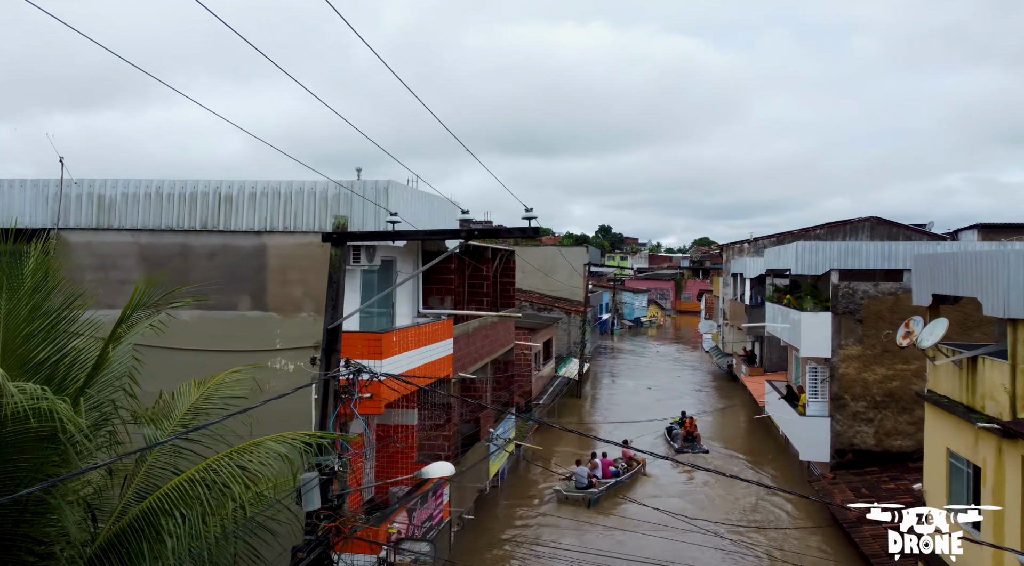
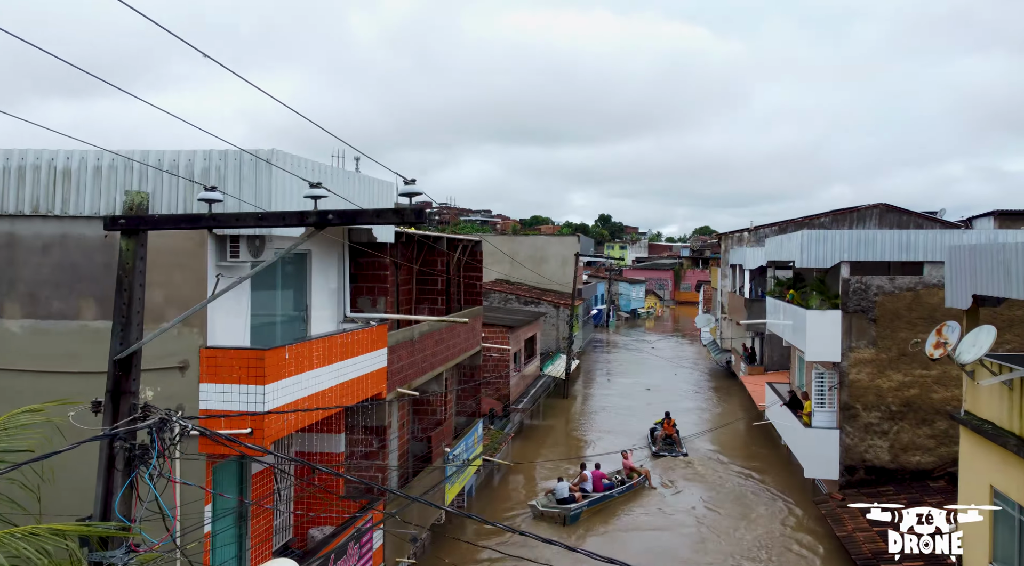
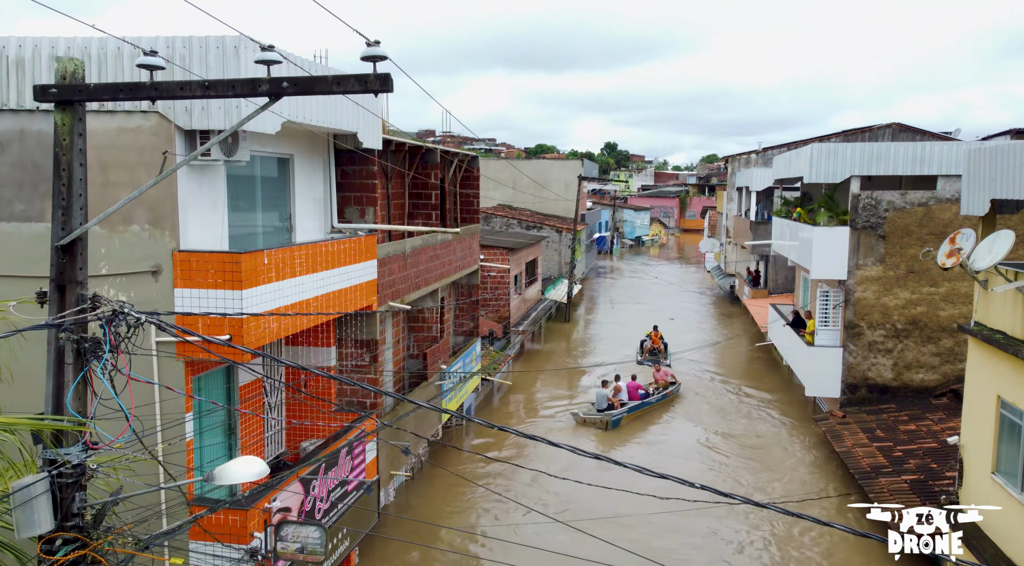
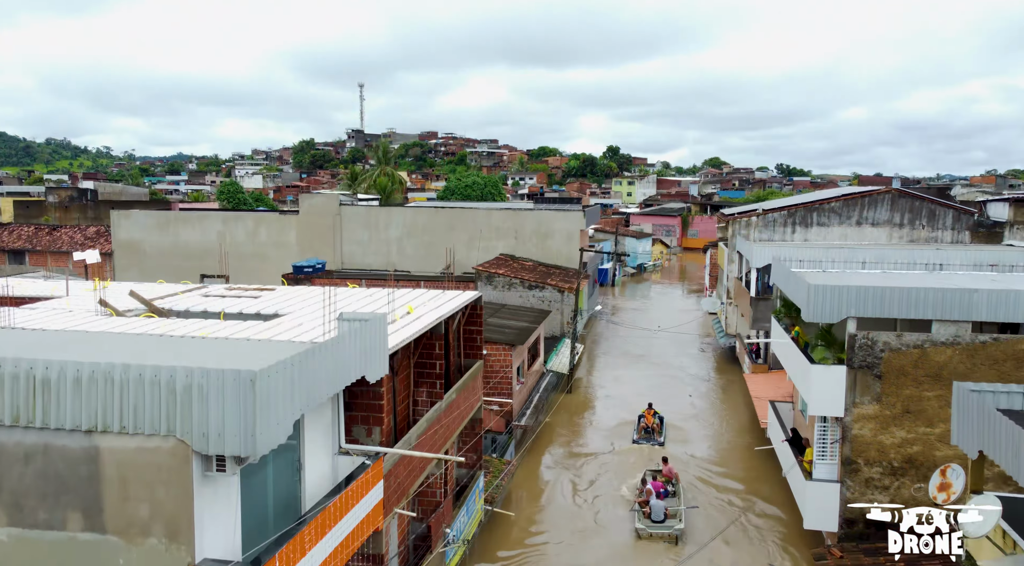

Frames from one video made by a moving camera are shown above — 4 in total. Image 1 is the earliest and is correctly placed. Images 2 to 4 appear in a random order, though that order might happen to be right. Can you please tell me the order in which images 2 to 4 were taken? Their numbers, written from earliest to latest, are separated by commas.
2, 3, 4
